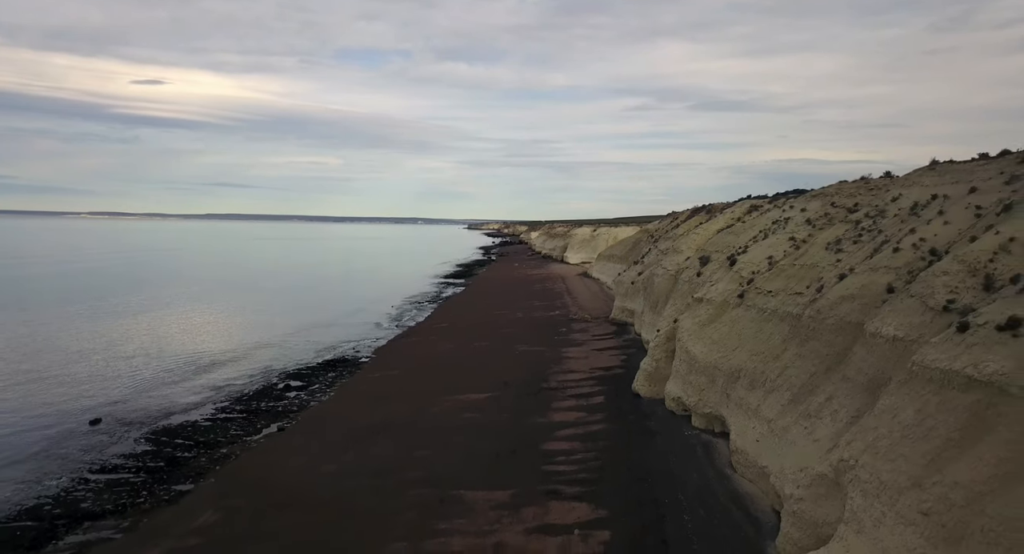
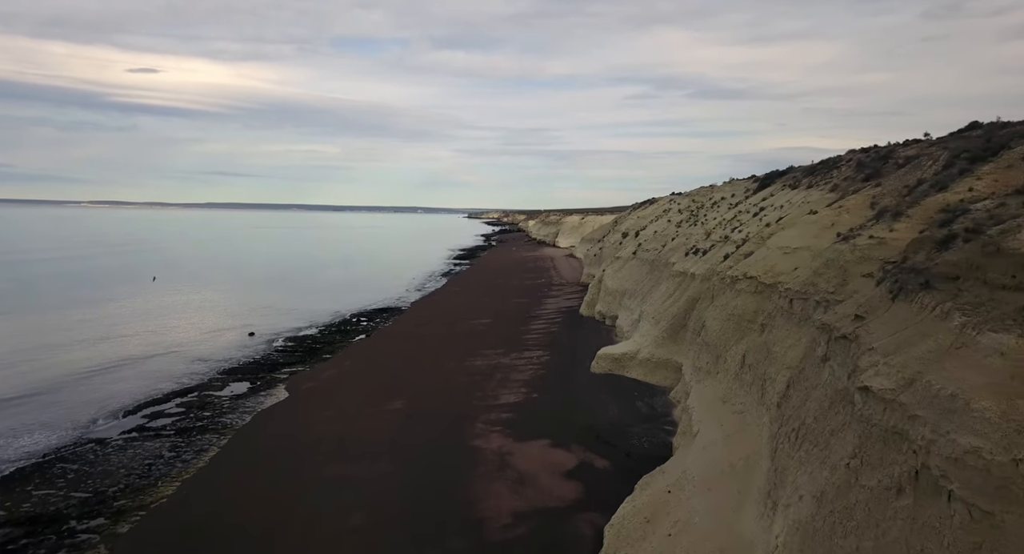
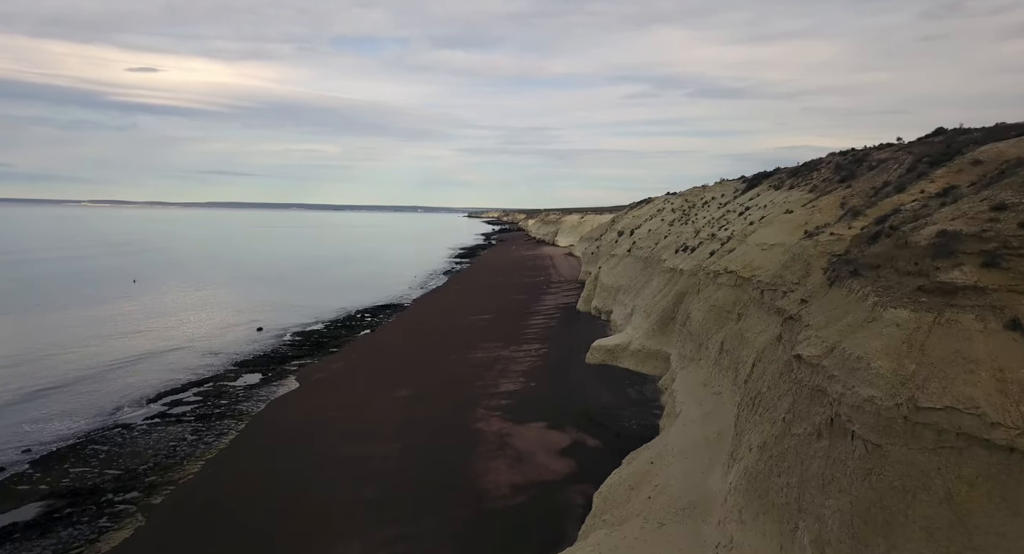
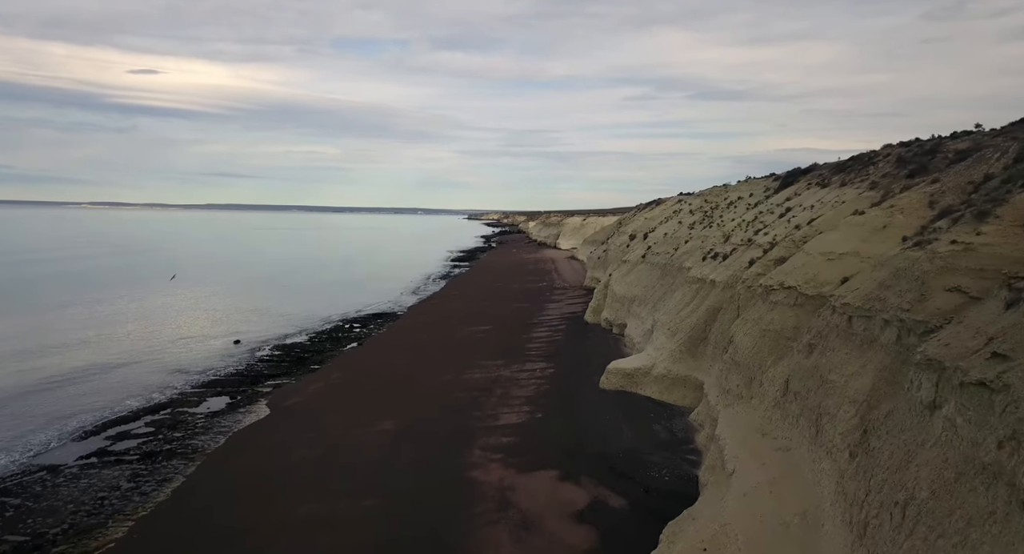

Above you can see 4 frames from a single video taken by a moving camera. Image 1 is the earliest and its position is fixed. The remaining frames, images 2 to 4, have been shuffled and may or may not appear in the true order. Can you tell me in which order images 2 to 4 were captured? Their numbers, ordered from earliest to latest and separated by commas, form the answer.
4, 2, 3
